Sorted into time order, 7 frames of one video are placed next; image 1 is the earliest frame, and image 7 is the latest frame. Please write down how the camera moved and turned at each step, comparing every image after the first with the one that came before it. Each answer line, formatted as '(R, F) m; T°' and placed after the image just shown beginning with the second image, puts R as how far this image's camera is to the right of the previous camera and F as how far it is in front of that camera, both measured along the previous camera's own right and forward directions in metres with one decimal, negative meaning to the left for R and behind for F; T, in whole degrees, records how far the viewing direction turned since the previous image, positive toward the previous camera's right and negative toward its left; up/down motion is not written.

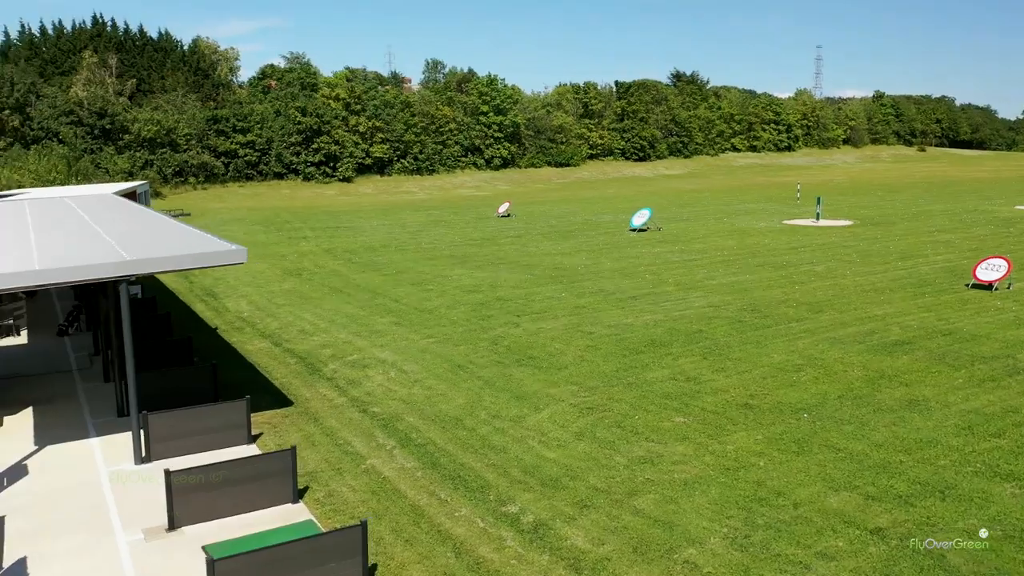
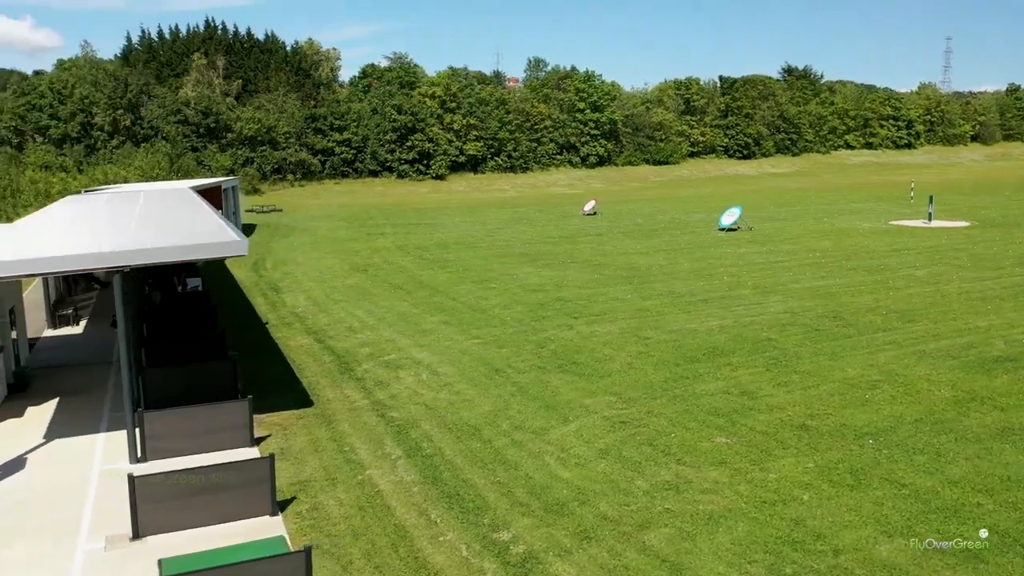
(+1.0, +1.1) m; -7°
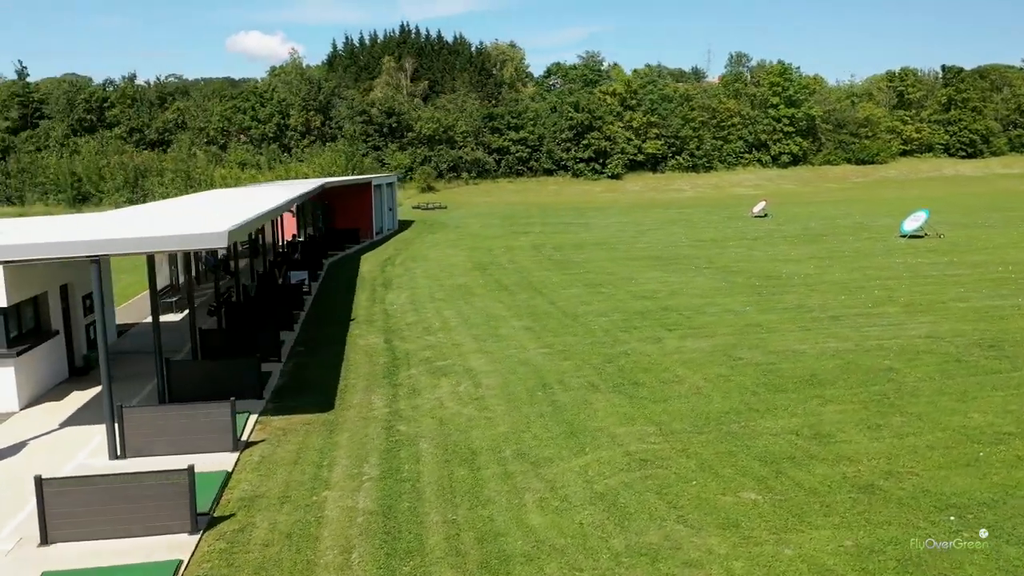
(+2.2, +1.7) m; -14°
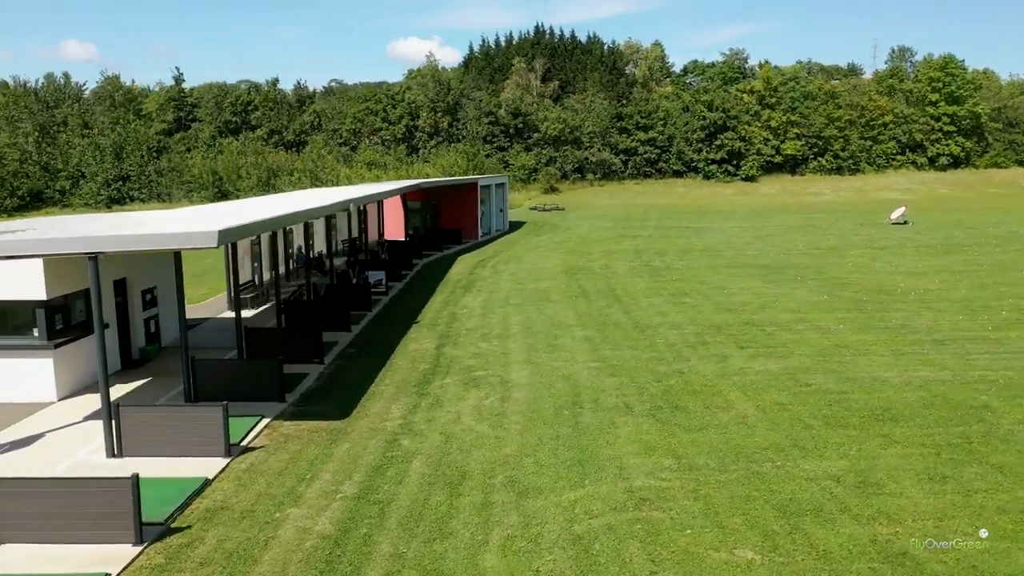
(+1.6, +1.0) m; -10°
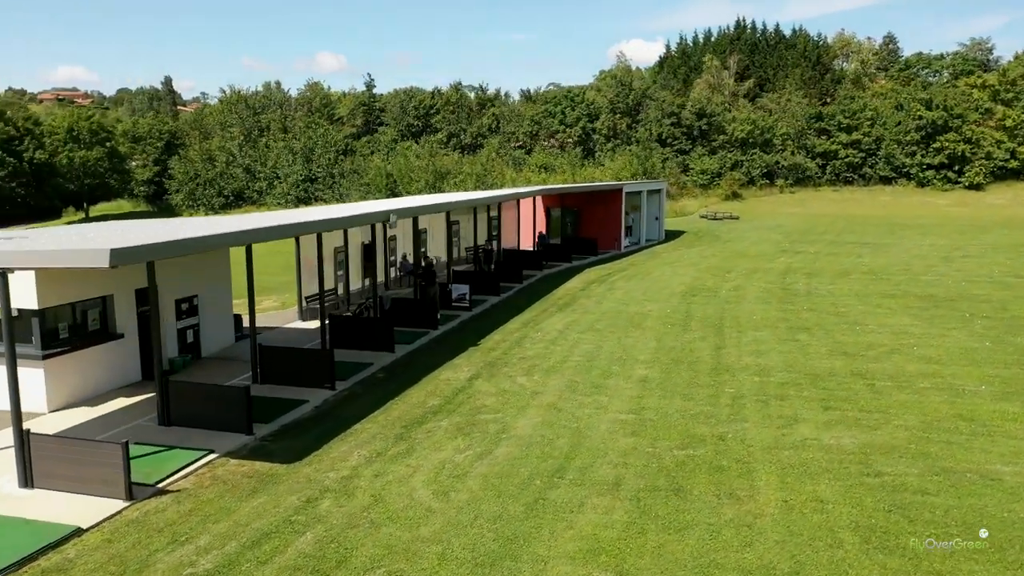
(+2.6, +2.3) m; -15°
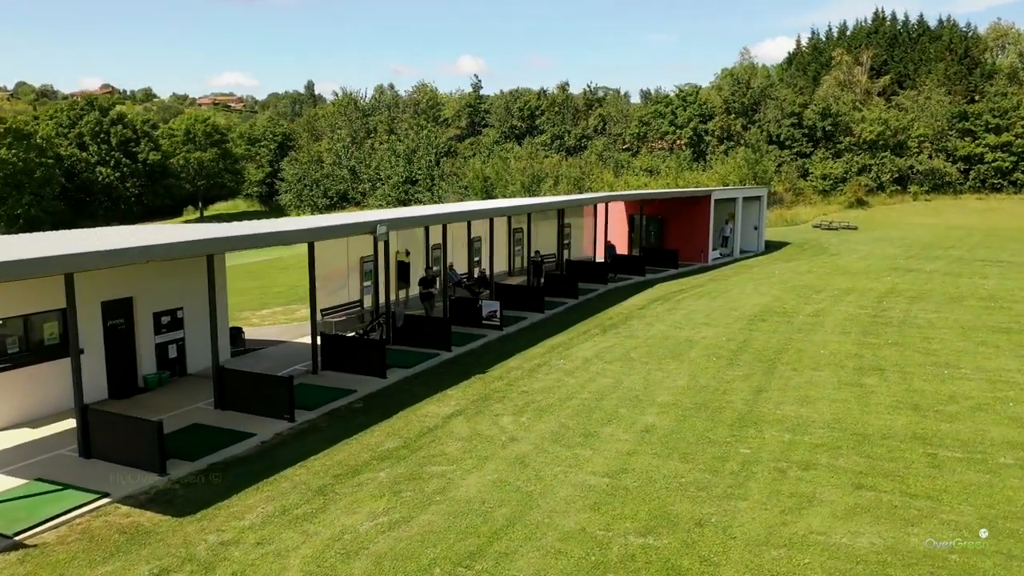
(+2.0, +2.0) m; -9°
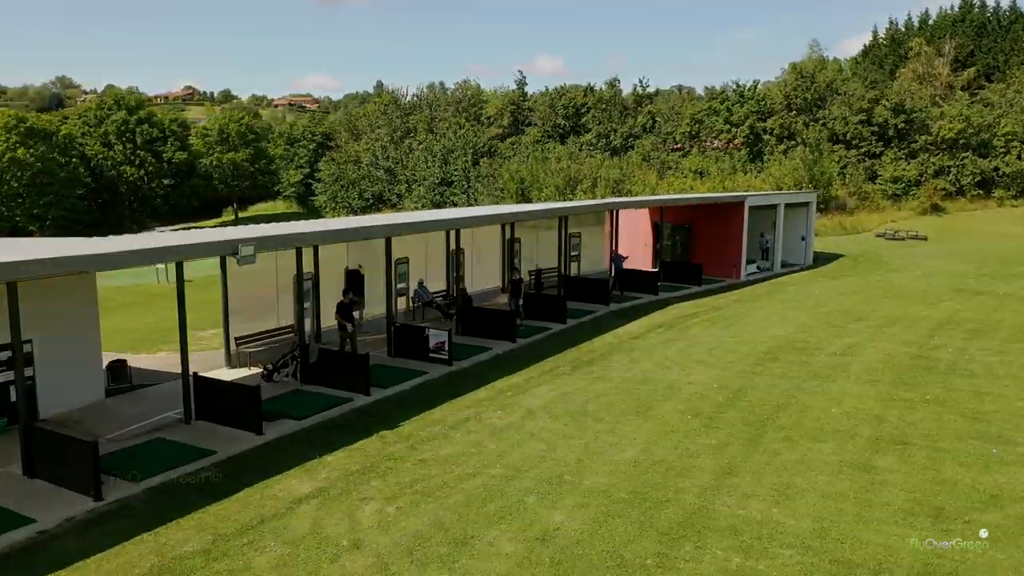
(+2.1, +3.0) m; -5°
